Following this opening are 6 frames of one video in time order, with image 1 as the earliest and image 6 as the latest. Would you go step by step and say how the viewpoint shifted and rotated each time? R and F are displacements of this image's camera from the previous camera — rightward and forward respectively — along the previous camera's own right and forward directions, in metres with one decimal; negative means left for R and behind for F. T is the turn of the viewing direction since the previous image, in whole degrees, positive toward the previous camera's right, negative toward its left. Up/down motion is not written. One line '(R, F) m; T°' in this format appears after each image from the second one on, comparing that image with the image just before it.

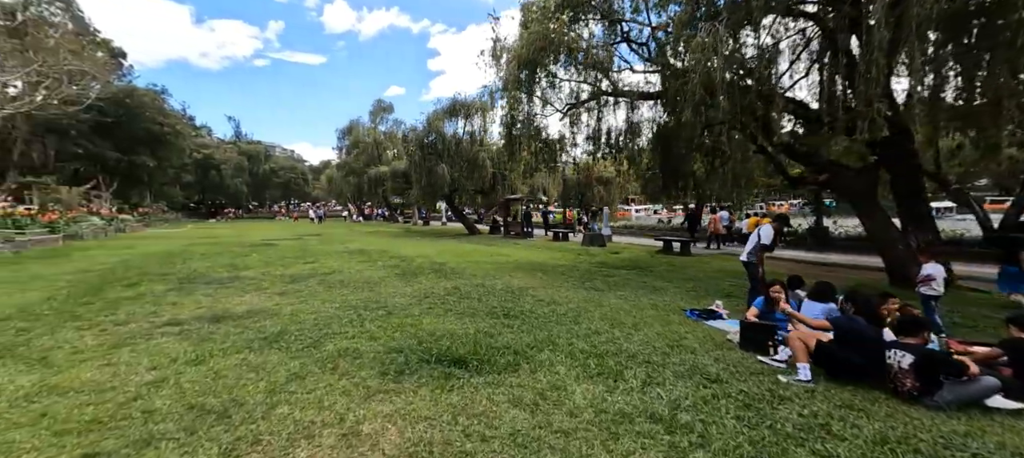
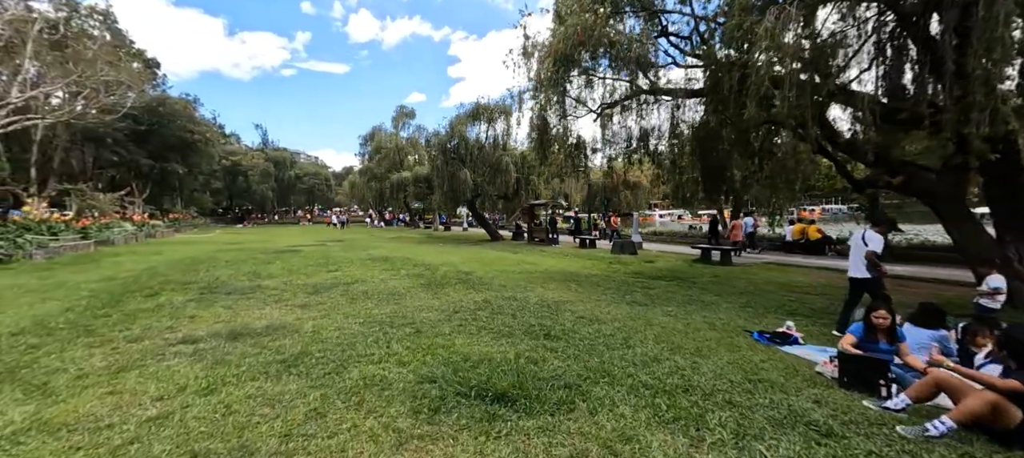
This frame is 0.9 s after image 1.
(-0.3, +0.5) m; -3°
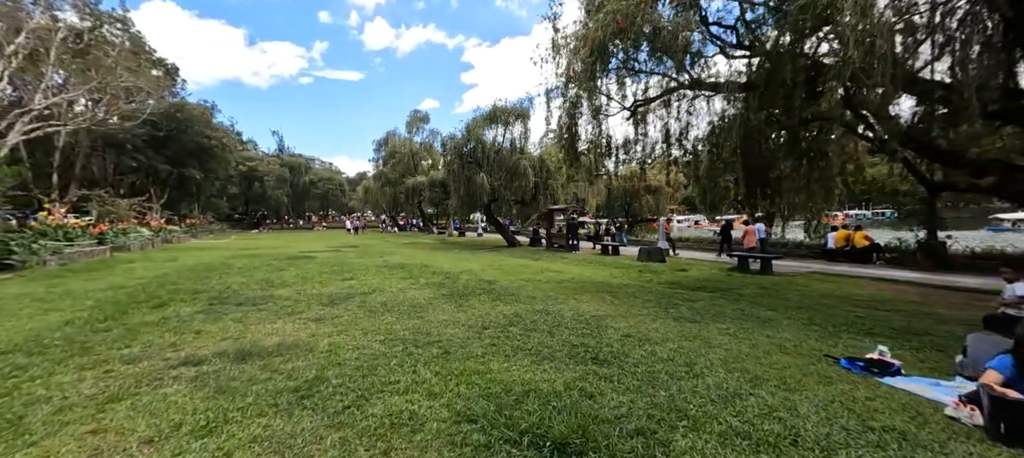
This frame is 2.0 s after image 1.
(-0.3, +0.6) m; -2°
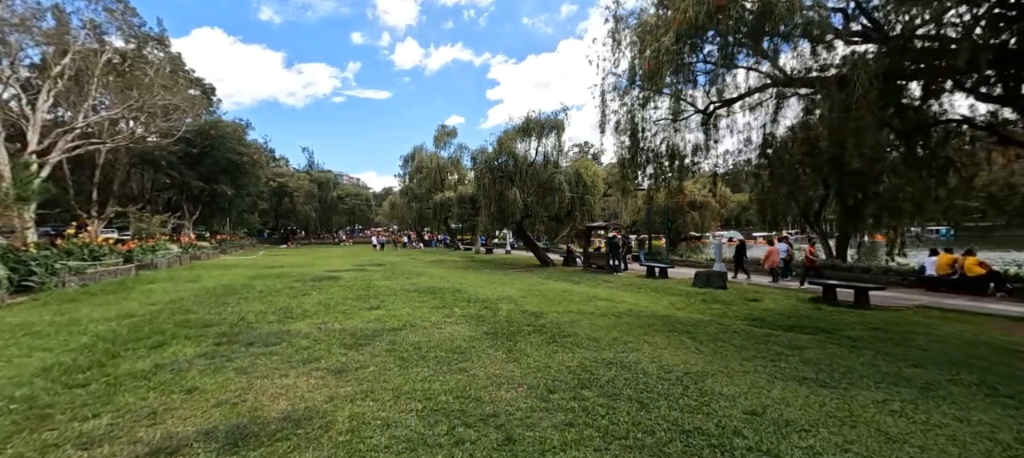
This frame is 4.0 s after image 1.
(-0.5, +1.2) m; -3°
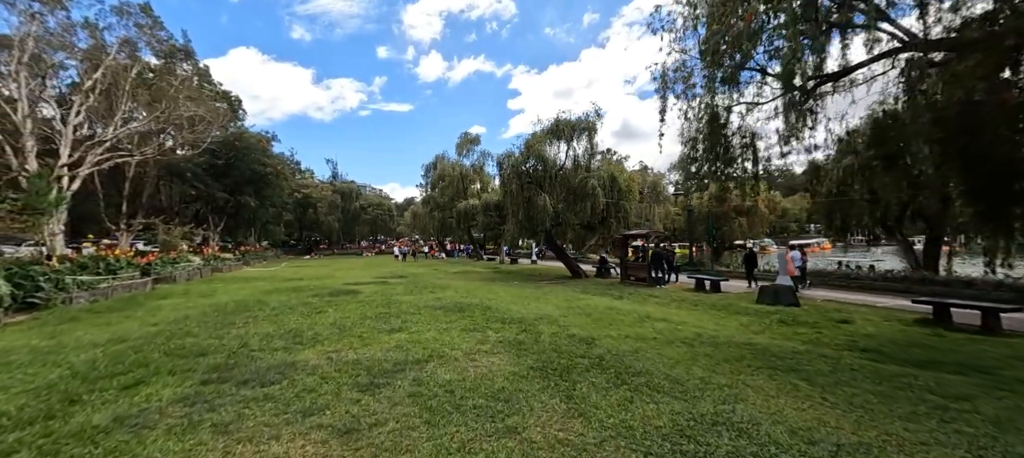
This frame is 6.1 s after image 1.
(-0.4, +1.3) m; -3°
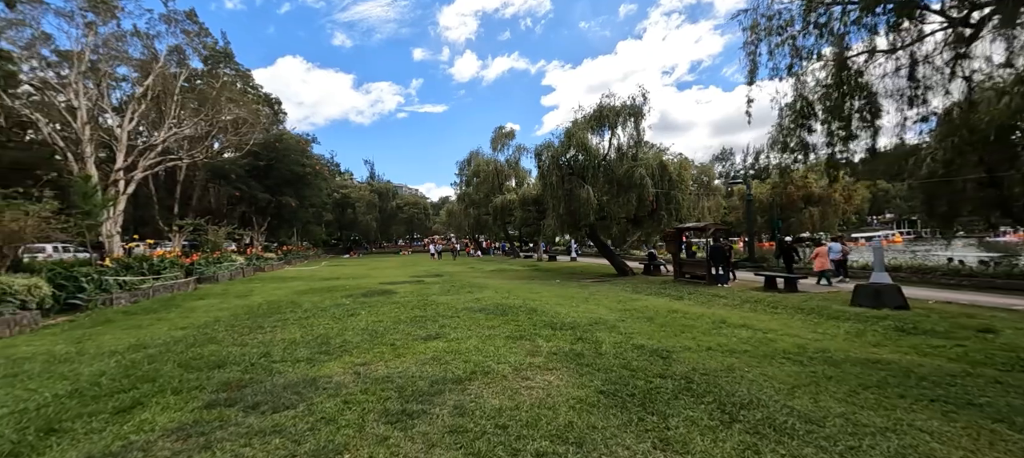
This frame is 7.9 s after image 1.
(-0.3, +1.1) m; -5°
